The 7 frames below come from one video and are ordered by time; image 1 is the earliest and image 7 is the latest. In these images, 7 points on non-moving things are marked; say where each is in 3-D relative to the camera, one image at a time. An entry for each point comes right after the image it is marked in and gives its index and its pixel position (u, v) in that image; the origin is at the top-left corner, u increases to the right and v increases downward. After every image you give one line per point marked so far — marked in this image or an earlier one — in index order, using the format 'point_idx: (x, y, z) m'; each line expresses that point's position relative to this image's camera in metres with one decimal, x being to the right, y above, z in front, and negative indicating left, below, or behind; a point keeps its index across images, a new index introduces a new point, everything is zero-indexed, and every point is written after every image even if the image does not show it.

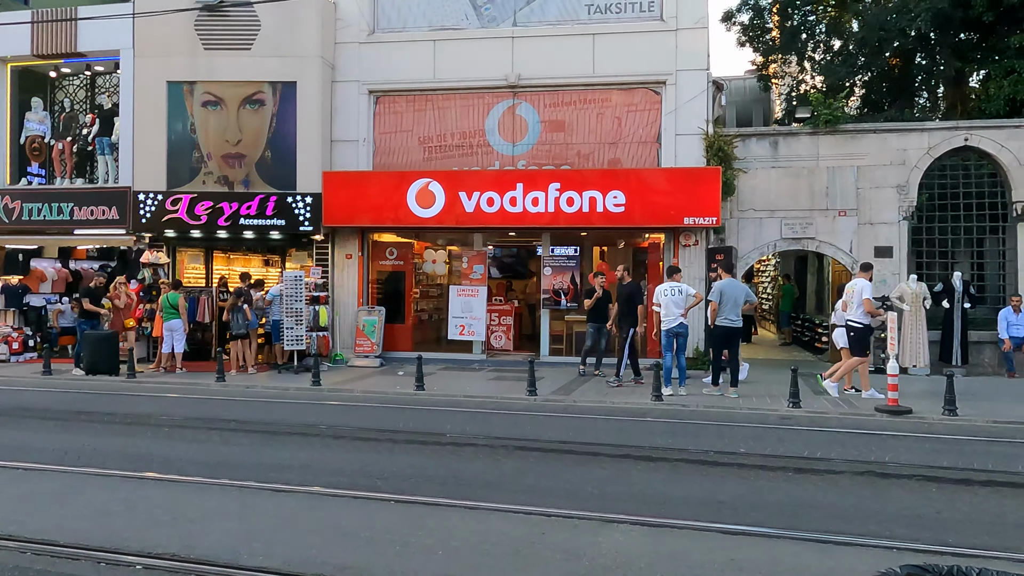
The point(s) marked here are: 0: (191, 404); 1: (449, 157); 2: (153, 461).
0: (-4.4, -1.6, +10.3) m
1: (-1.3, +2.8, +16.1) m
2: (-3.3, -1.6, +7.1) m
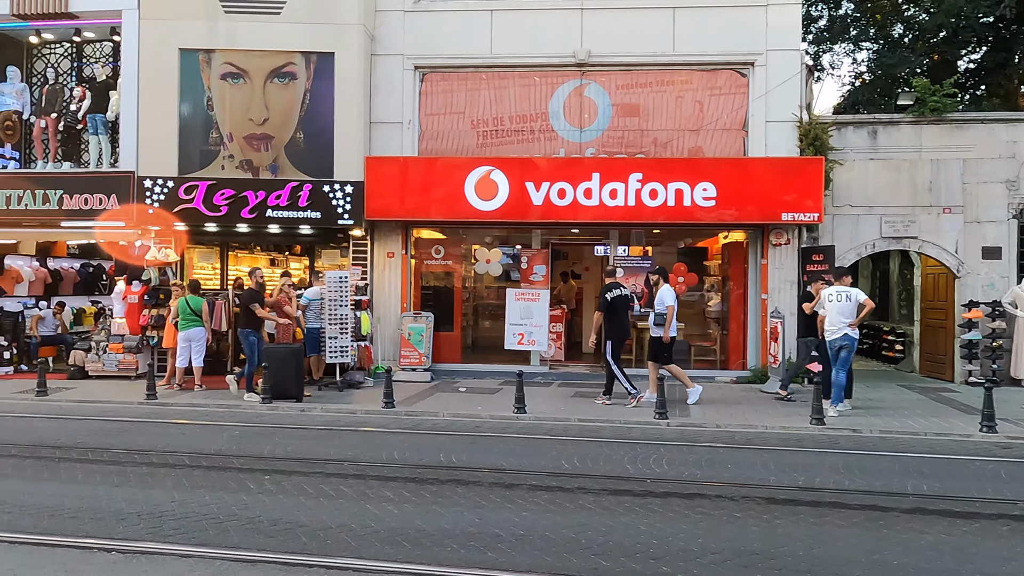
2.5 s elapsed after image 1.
0: (-2.7, -1.6, +8.2) m
1: (-0.1, +2.7, +14.2) m
2: (-1.4, -1.6, +5.1) m
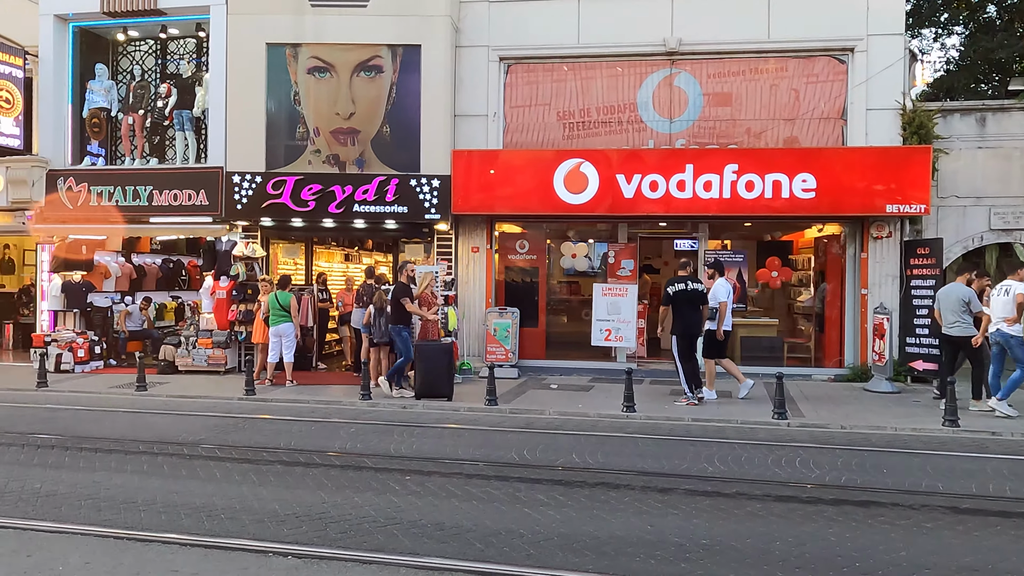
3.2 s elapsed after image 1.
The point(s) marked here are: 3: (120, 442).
0: (-1.4, -1.6, +8.1) m
1: (+1.5, +2.8, +13.9) m
2: (-0.3, -1.6, +4.9) m
3: (-4.0, -1.6, +7.7) m
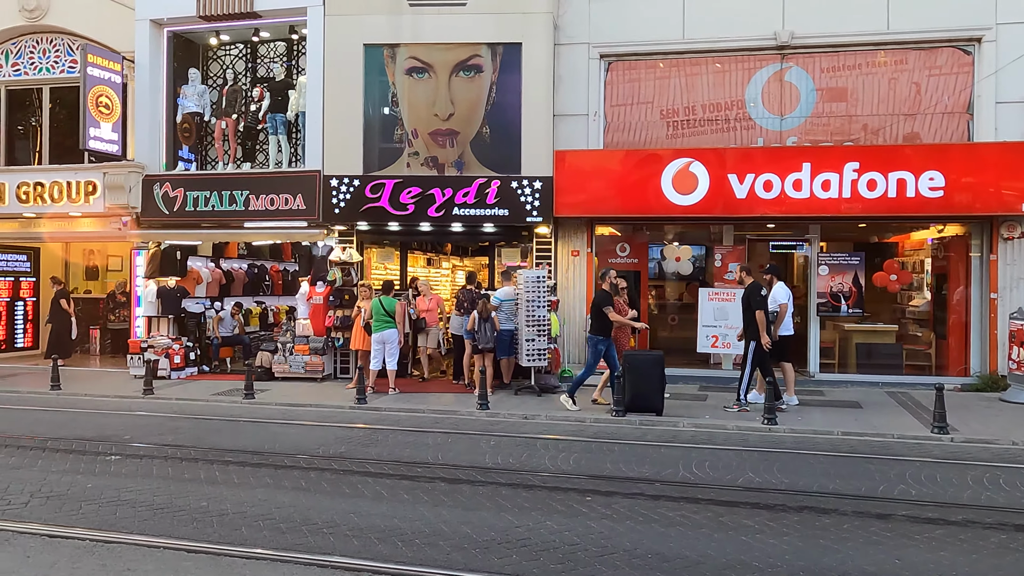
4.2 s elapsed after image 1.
0: (+0.1, -1.6, +7.7) m
1: (+3.3, +2.7, +13.4) m
2: (+1.1, -1.6, +4.4) m
3: (-2.4, -1.6, +7.4) m
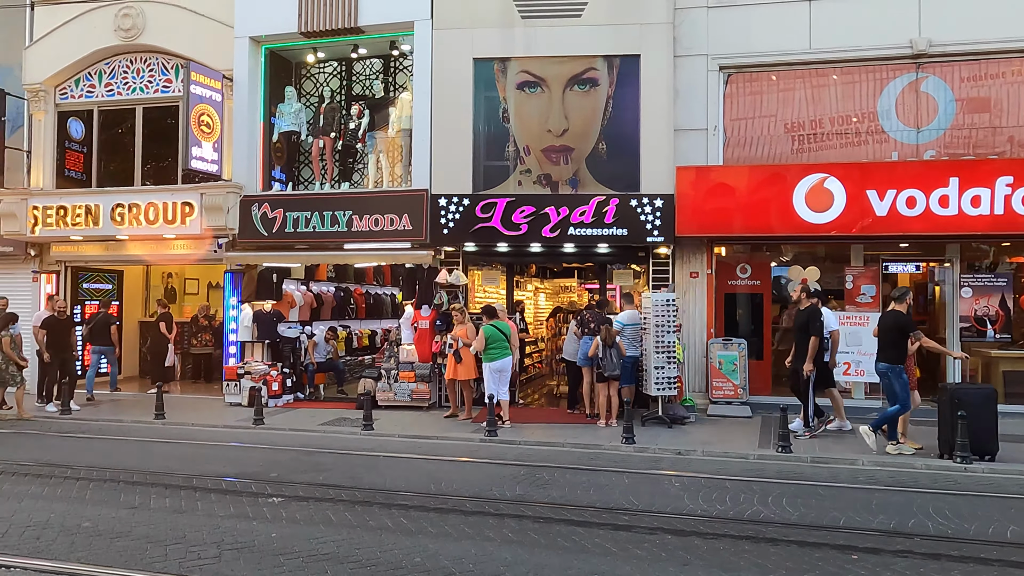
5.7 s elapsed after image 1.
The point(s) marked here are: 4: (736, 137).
0: (+1.9, -1.9, +6.9) m
1: (+5.2, +2.3, +12.6) m
2: (+2.8, -1.8, +3.6) m
3: (-0.7, -1.9, +6.7) m
4: (+3.8, +2.6, +12.9) m
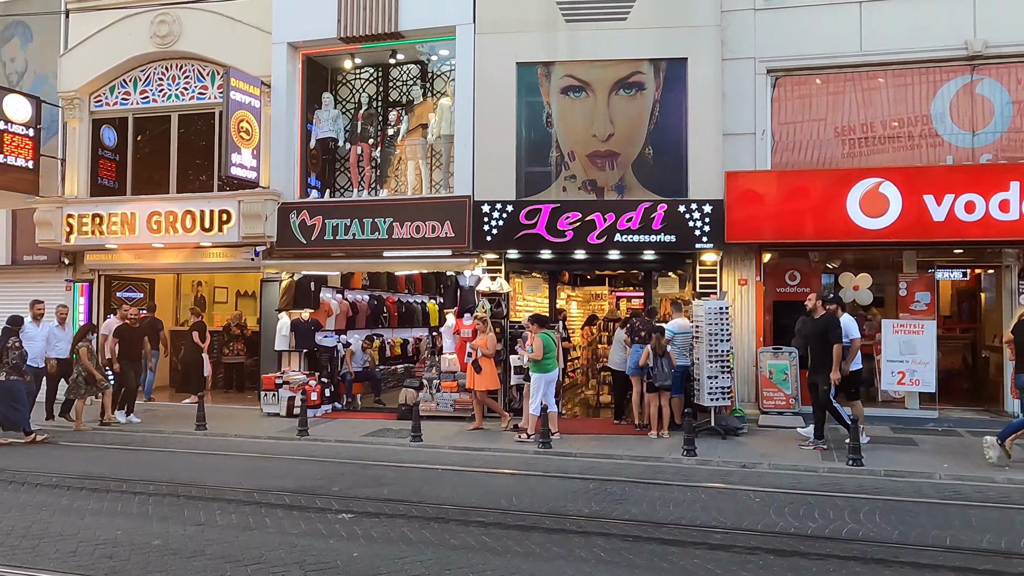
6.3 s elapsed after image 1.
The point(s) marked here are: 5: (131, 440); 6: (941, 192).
0: (+2.6, -1.9, +6.6) m
1: (+6.0, +2.2, +12.3) m
2: (+3.4, -1.8, +3.3) m
3: (0.0, -1.9, +6.5) m
4: (+4.5, +2.4, +12.7) m
5: (-5.4, -2.2, +10.9) m
6: (+6.4, +1.4, +11.4) m
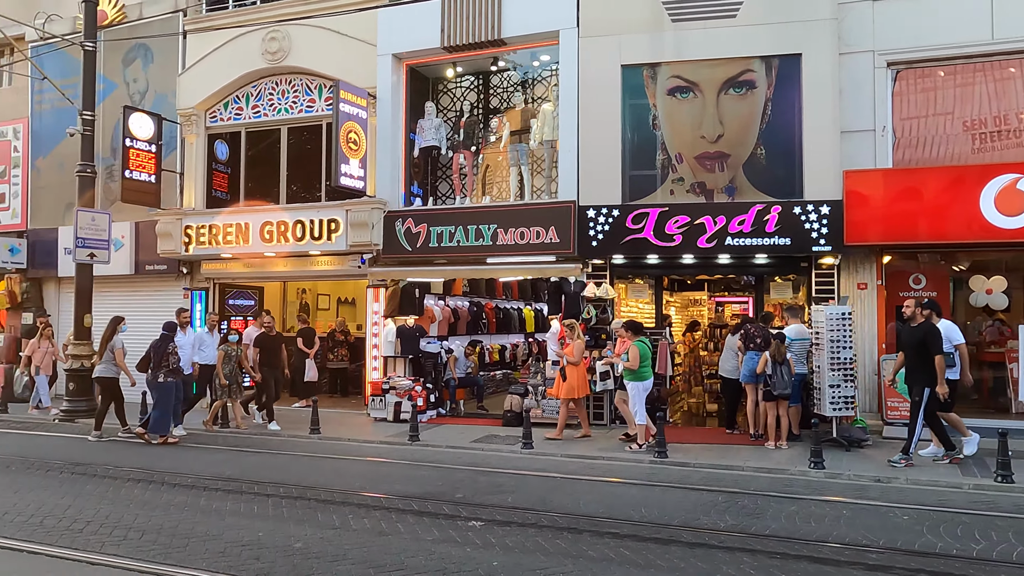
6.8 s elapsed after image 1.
0: (+3.7, -2.0, +6.2) m
1: (+7.6, +2.2, +11.5) m
2: (+4.2, -1.8, +2.8) m
3: (+1.1, -2.0, +6.3) m
4: (+6.2, +2.4, +12.0) m
5: (-3.9, -2.3, +11.2) m
6: (+8.0, +1.4, +10.5) m
